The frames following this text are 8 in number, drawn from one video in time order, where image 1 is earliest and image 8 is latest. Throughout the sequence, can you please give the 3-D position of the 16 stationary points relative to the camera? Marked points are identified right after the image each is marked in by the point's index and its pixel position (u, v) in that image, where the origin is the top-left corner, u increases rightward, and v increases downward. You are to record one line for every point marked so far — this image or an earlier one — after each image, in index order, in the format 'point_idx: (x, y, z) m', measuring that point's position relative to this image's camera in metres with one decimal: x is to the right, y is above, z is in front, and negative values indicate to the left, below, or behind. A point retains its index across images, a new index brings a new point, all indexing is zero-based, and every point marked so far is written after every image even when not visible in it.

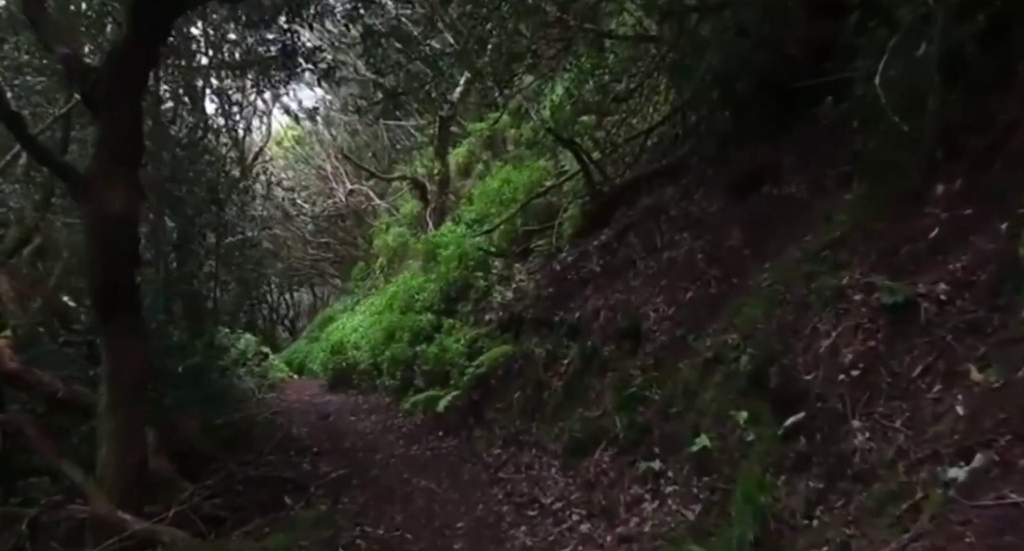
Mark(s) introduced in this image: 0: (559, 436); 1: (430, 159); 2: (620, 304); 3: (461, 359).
0: (+0.4, -1.4, +6.0) m
1: (-1.8, +2.6, +14.9) m
2: (+1.0, -0.3, +6.4) m
3: (-0.7, -1.2, +9.0) m
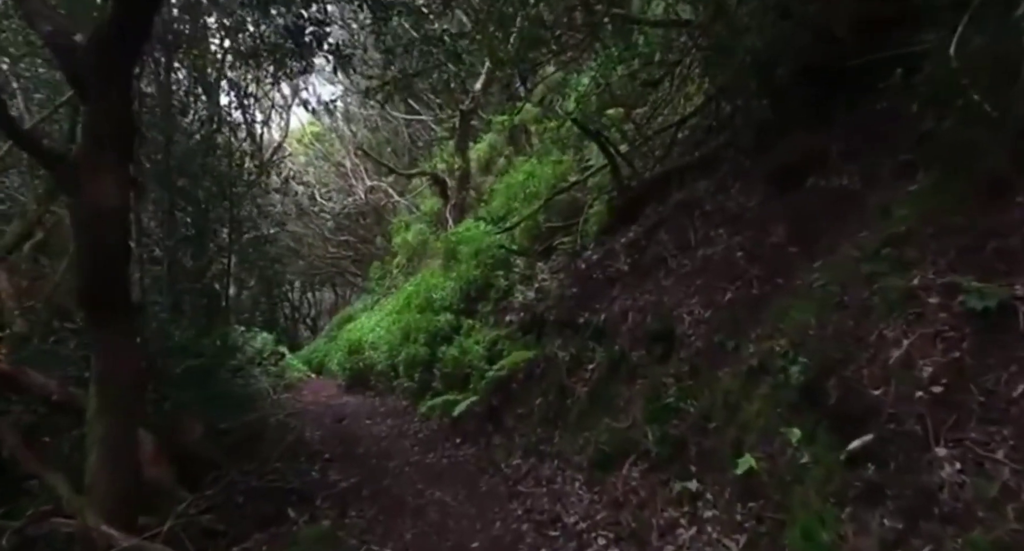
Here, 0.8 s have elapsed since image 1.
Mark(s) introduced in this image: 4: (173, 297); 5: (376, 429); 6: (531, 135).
0: (+0.6, -1.4, +5.6) m
1: (-1.3, +2.7, +14.5) m
2: (+1.2, -0.3, +5.9) m
3: (-0.4, -1.1, +8.6) m
4: (-4.2, -0.3, +8.3) m
5: (-1.8, -2.1, +9.1) m
6: (+0.4, +2.5, +12.1) m
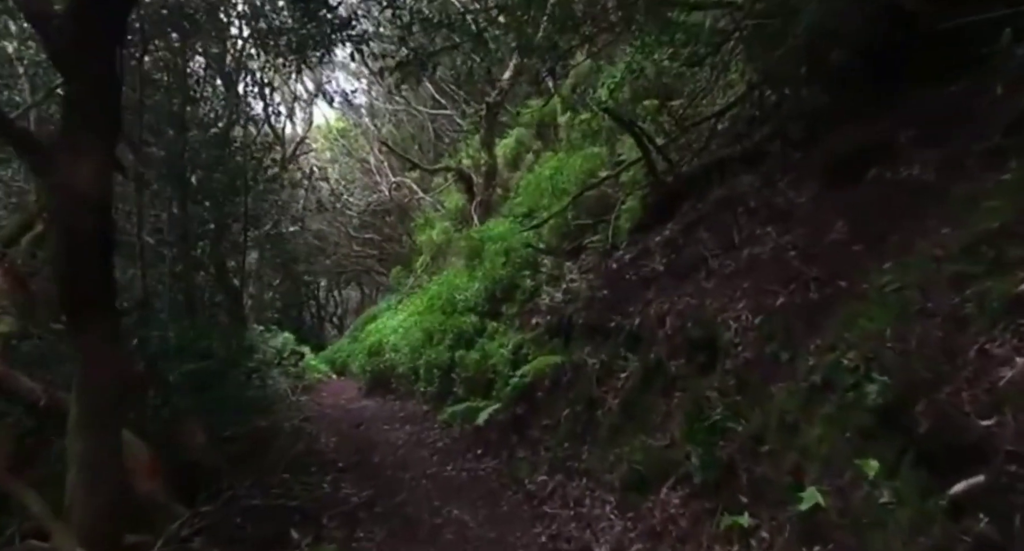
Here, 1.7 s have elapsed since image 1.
0: (+0.8, -1.4, +5.1) m
1: (-0.7, +2.7, +14.1) m
2: (+1.4, -0.3, +5.4) m
3: (-0.1, -1.1, +8.1) m
4: (-3.9, -0.2, +8.0) m
5: (-1.5, -2.1, +8.7) m
6: (+0.9, +2.5, +11.6) m
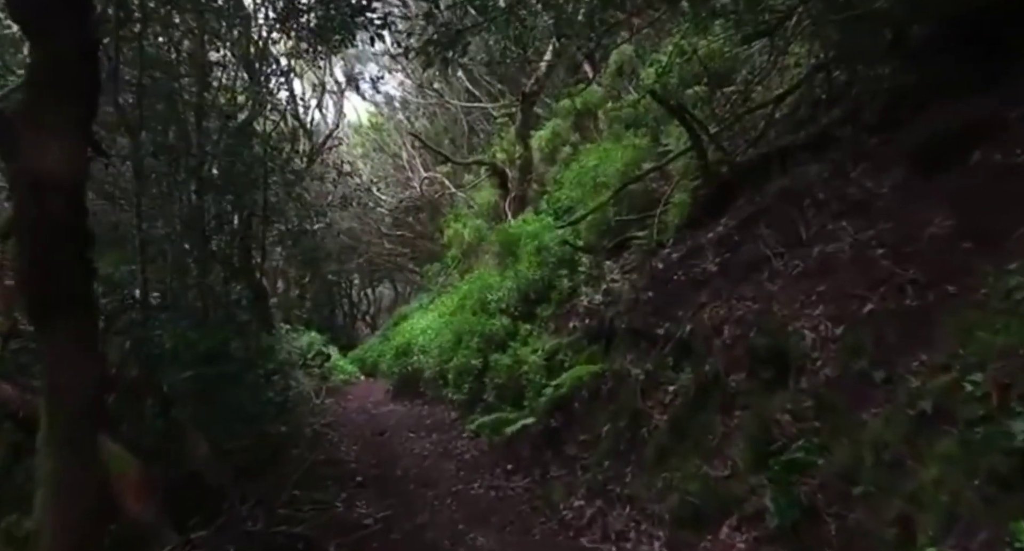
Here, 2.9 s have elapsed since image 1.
0: (+1.0, -1.4, +4.4) m
1: (0.0, +2.7, +13.5) m
2: (+1.7, -0.3, +4.6) m
3: (+0.3, -1.1, +7.5) m
4: (-3.5, -0.2, +7.6) m
5: (-1.1, -2.1, +8.1) m
6: (+1.5, +2.5, +10.9) m
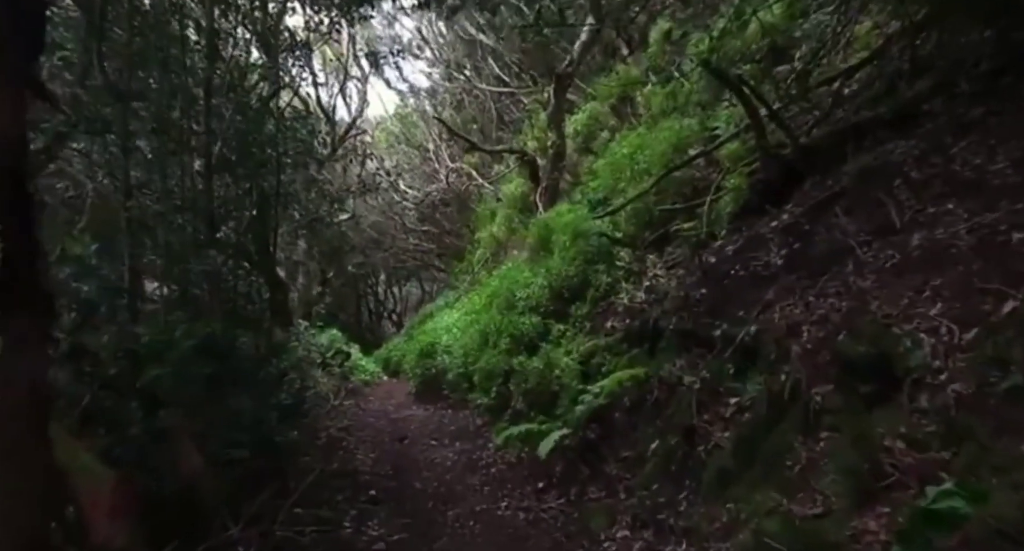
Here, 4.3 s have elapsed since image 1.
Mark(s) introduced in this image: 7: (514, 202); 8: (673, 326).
0: (+1.2, -1.4, +3.6) m
1: (+0.6, +2.7, +12.7) m
2: (+1.9, -0.2, +3.8) m
3: (+0.6, -1.1, +6.8) m
4: (-3.2, -0.1, +7.0) m
5: (-0.8, -2.0, +7.4) m
6: (+2.0, +2.6, +10.1) m
7: (+0.1, +1.5, +13.9) m
8: (+1.4, -0.4, +5.8) m
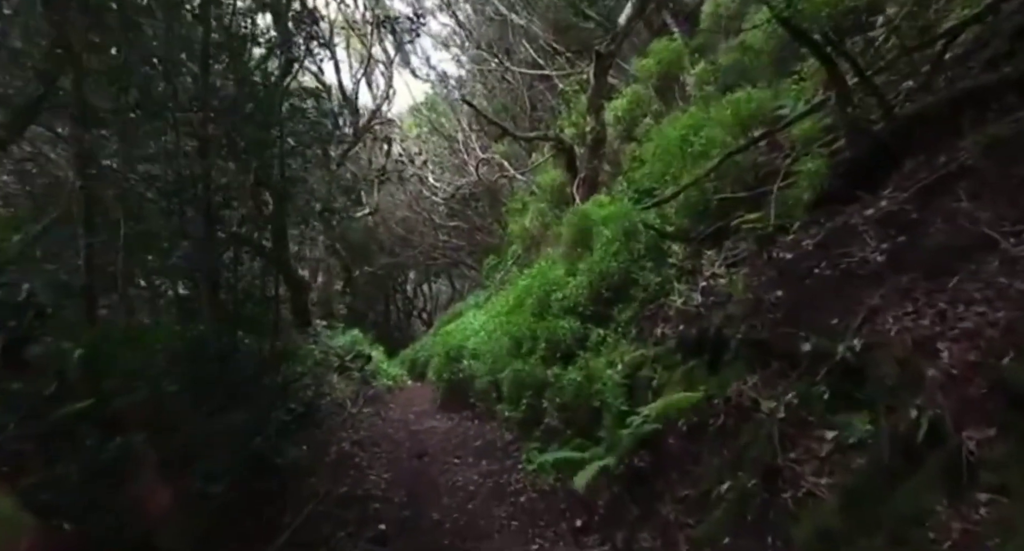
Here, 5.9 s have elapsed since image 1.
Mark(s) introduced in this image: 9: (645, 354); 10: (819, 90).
0: (+1.3, -1.4, +2.6) m
1: (+1.2, +2.8, +11.7) m
2: (+2.0, -0.2, +2.8) m
3: (+0.9, -1.1, +5.8) m
4: (-2.8, -0.1, +6.2) m
5: (-0.5, -2.0, +6.5) m
6: (+2.4, +2.6, +9.0) m
7: (+0.7, +1.5, +12.9) m
8: (+1.6, -0.4, +4.8) m
9: (+1.2, -0.7, +5.9) m
10: (+2.8, +1.8, +6.7) m
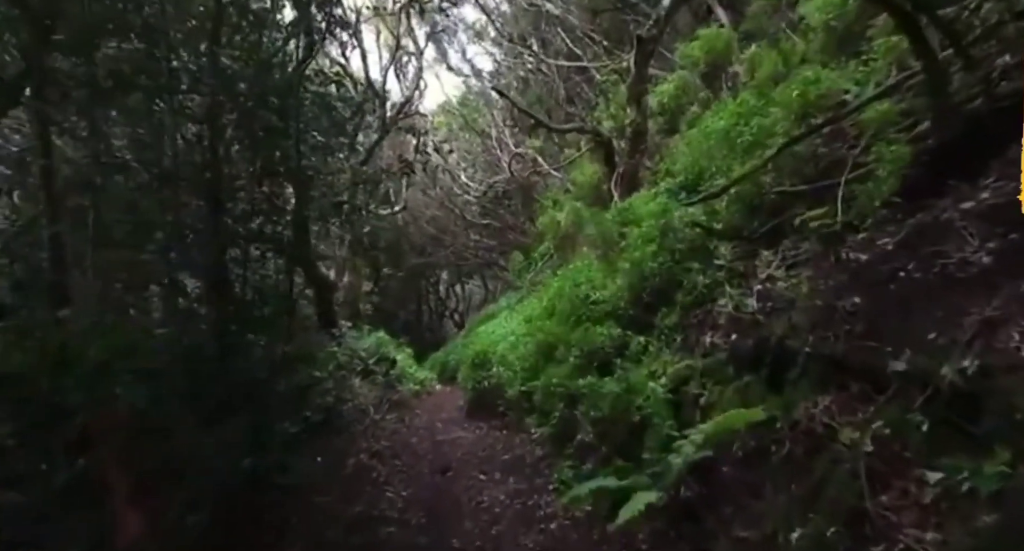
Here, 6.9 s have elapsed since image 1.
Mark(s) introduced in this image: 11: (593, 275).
0: (+1.4, -1.4, +2.0) m
1: (+1.8, +2.7, +11.1) m
2: (+2.1, -0.2, +2.1) m
3: (+1.1, -1.1, +5.1) m
4: (-2.6, 0.0, +5.7) m
5: (-0.2, -2.0, +5.9) m
6: (+2.9, +2.5, +8.3) m
7: (+1.3, +1.5, +12.3) m
8: (+1.8, -0.4, +4.1) m
9: (+1.4, -0.7, +5.3) m
10: (+3.1, +1.8, +5.9) m
11: (+1.0, 0.0, +8.4) m
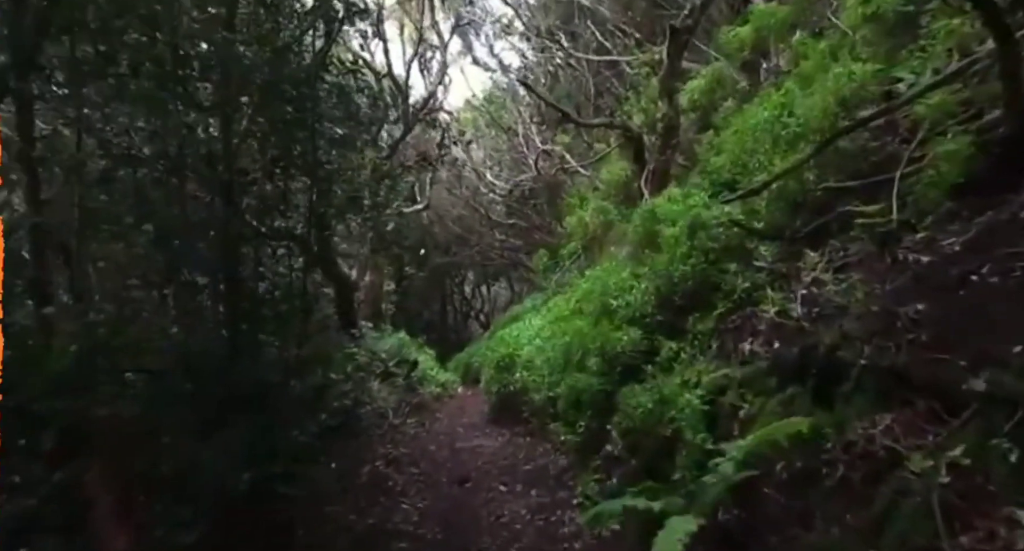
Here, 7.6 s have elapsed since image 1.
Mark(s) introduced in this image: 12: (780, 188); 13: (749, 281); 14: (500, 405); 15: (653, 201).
0: (+1.4, -1.4, +1.5) m
1: (+2.2, +2.7, +10.6) m
2: (+2.2, -0.3, +1.7) m
3: (+1.3, -1.1, +4.7) m
4: (-2.4, 0.0, +5.5) m
5: (0.0, -2.0, +5.6) m
6: (+3.2, +2.5, +7.8) m
7: (+1.8, +1.5, +11.8) m
8: (+1.9, -0.5, +3.7) m
9: (+1.6, -0.7, +4.8) m
10: (+3.3, +1.7, +5.4) m
11: (+1.3, 0.0, +8.0) m
12: (+2.4, +0.8, +6.1) m
13: (+2.0, -0.1, +5.6) m
14: (-0.1, -1.8, +9.2) m
15: (+1.9, +1.0, +9.1) m
